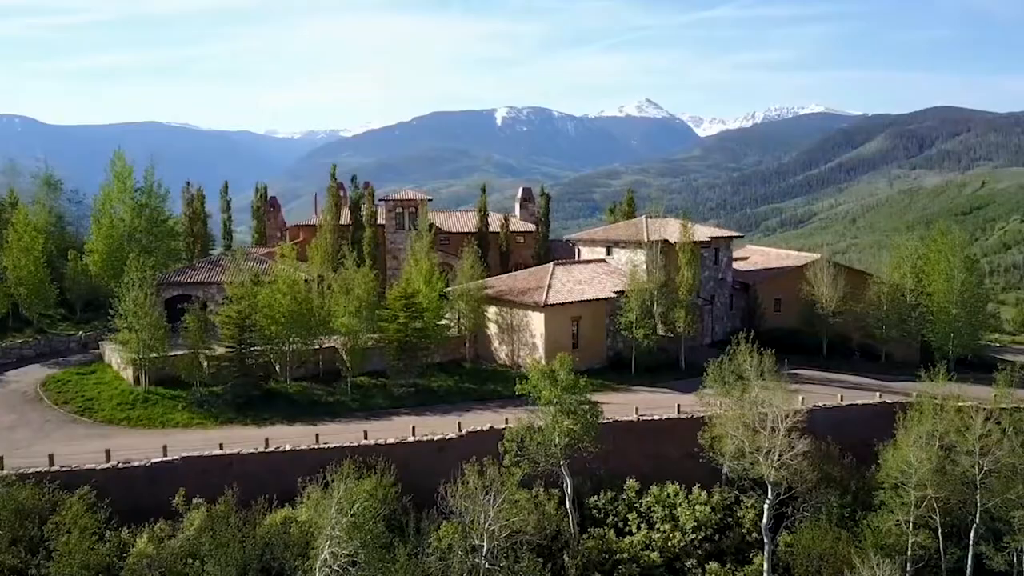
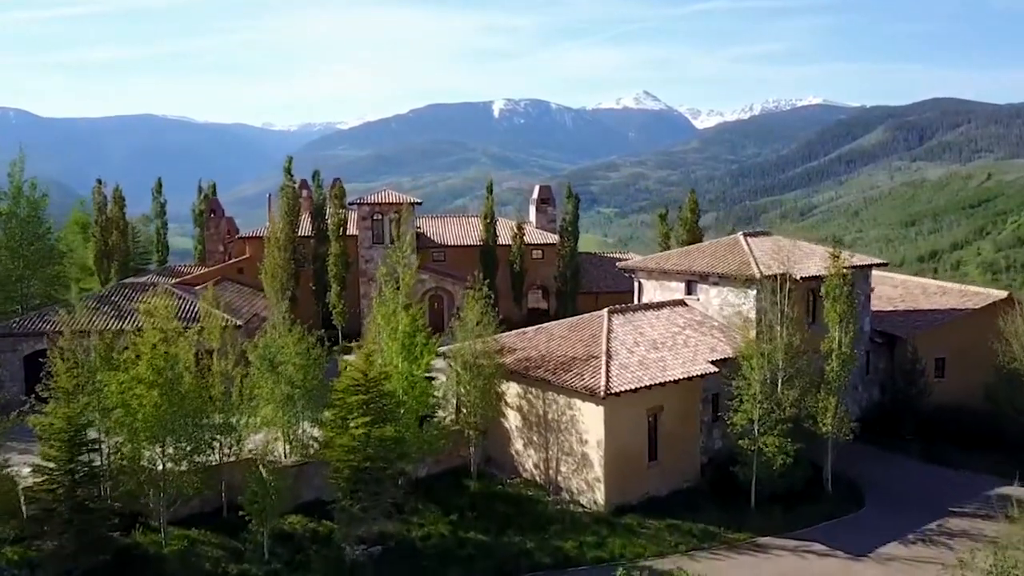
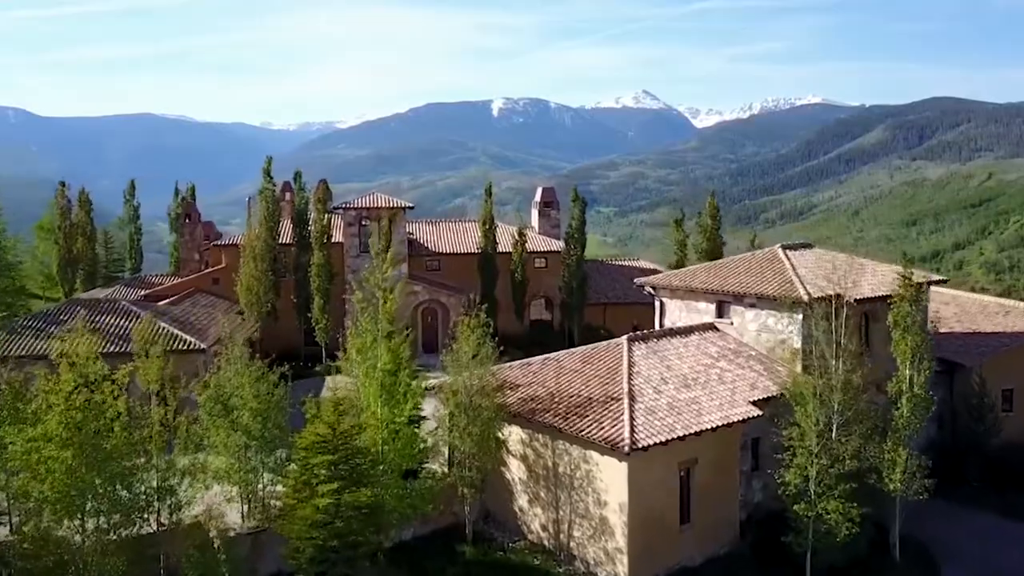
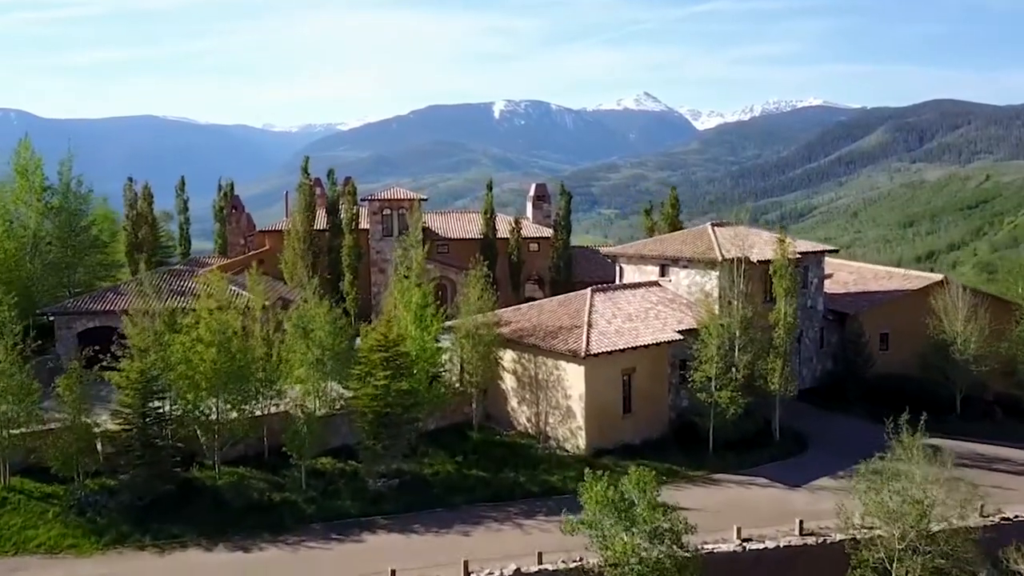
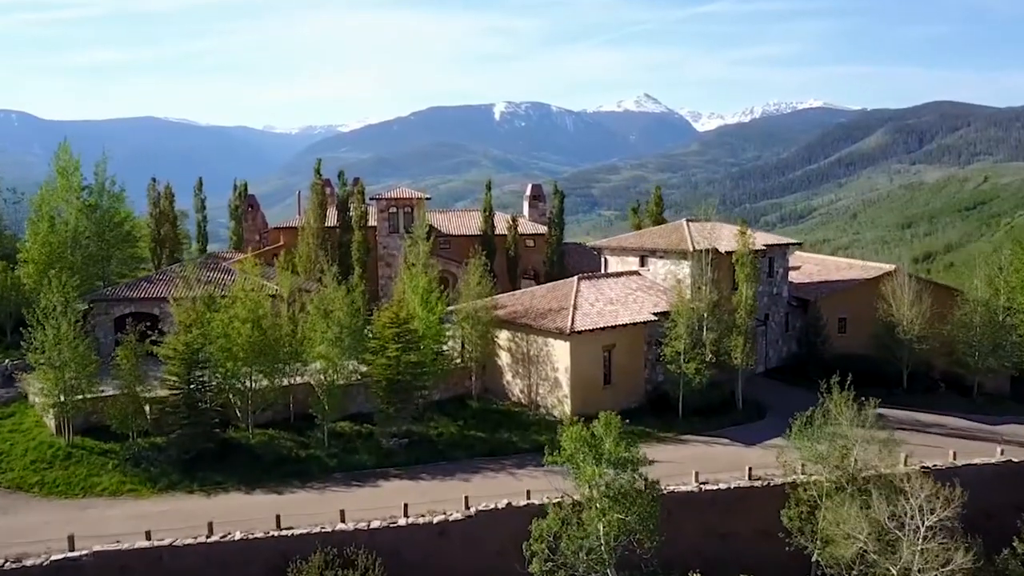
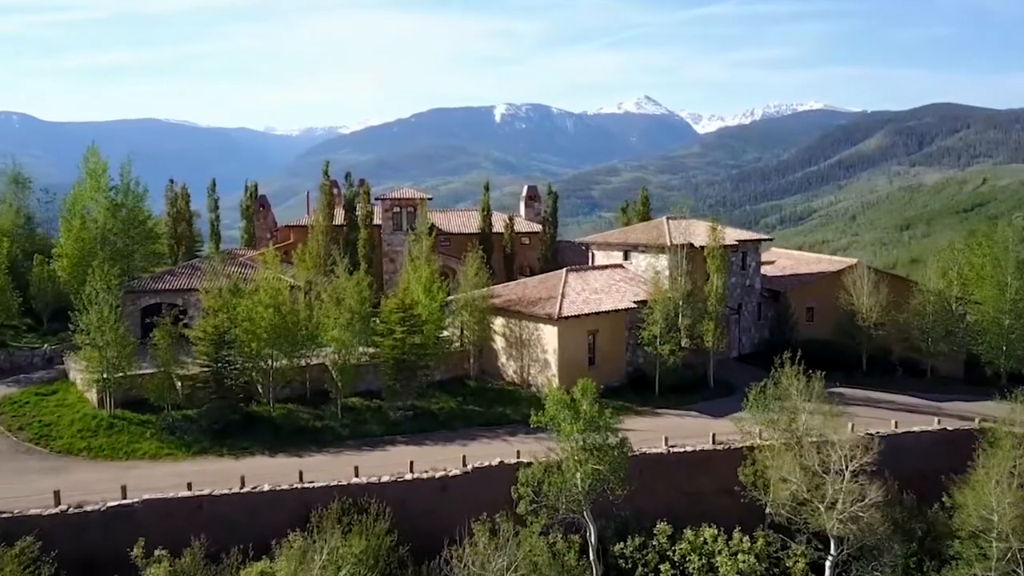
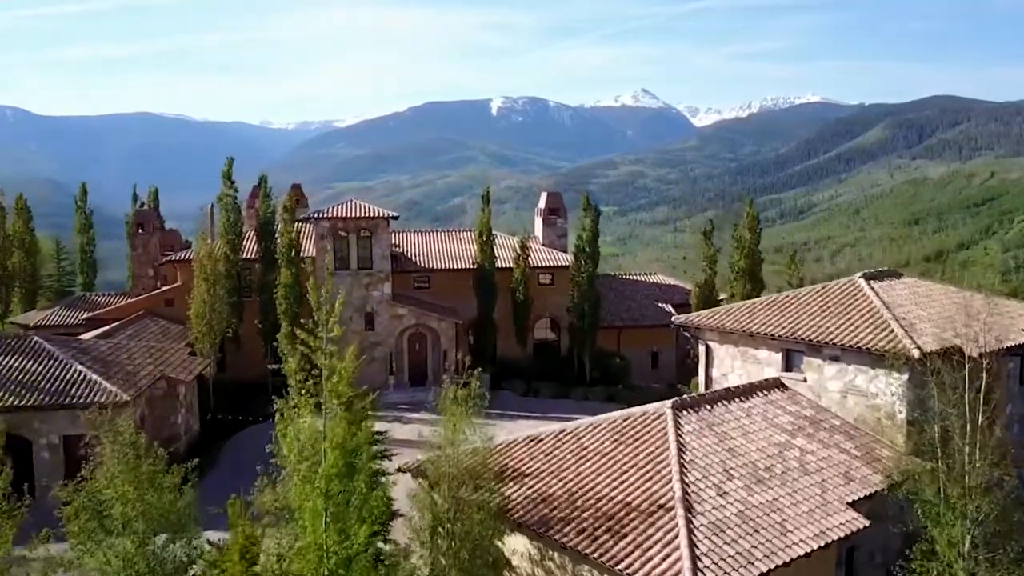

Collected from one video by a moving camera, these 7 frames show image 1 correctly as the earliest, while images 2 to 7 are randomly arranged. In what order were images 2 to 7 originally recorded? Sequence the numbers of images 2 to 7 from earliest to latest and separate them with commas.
6, 5, 4, 2, 3, 7
